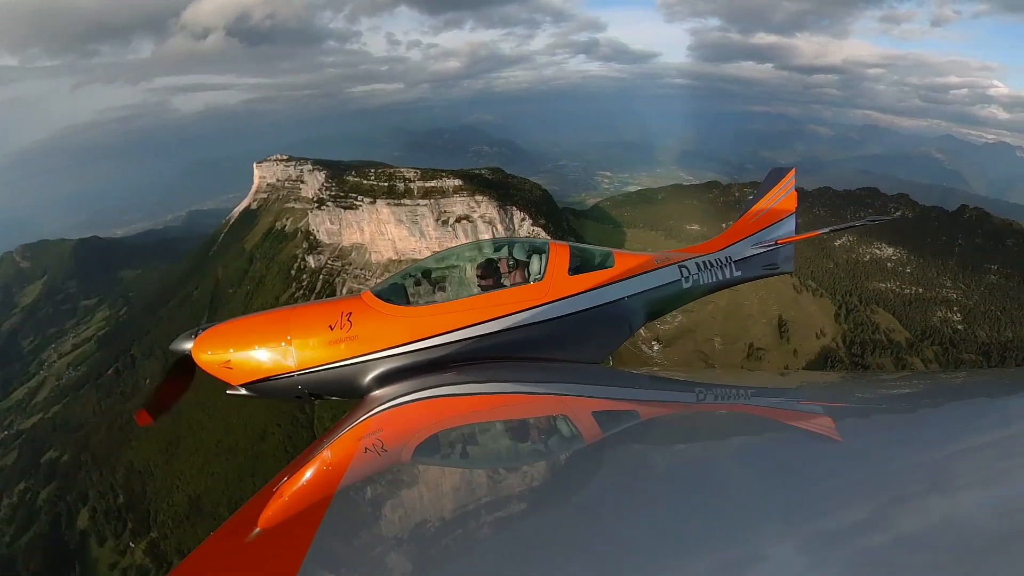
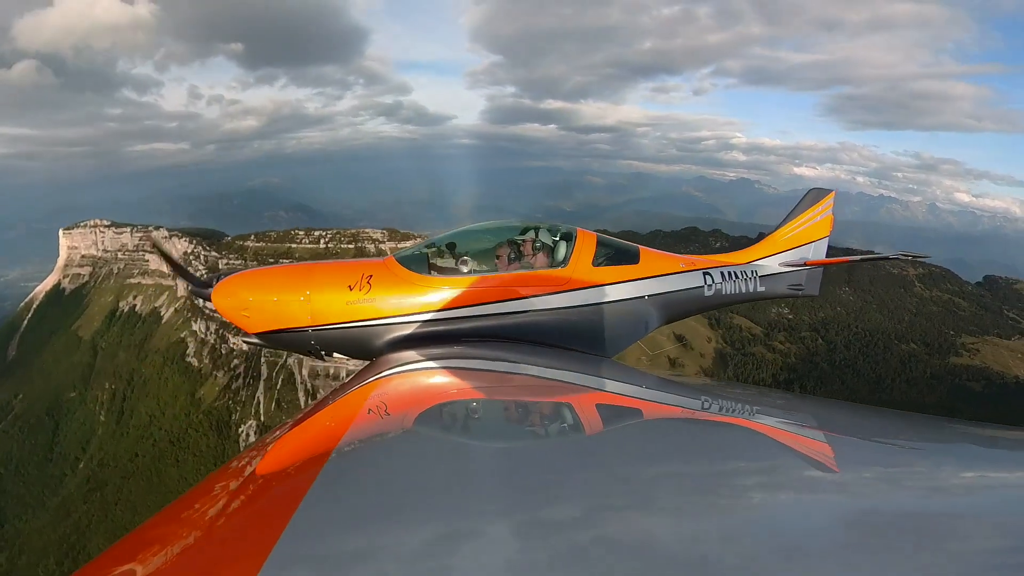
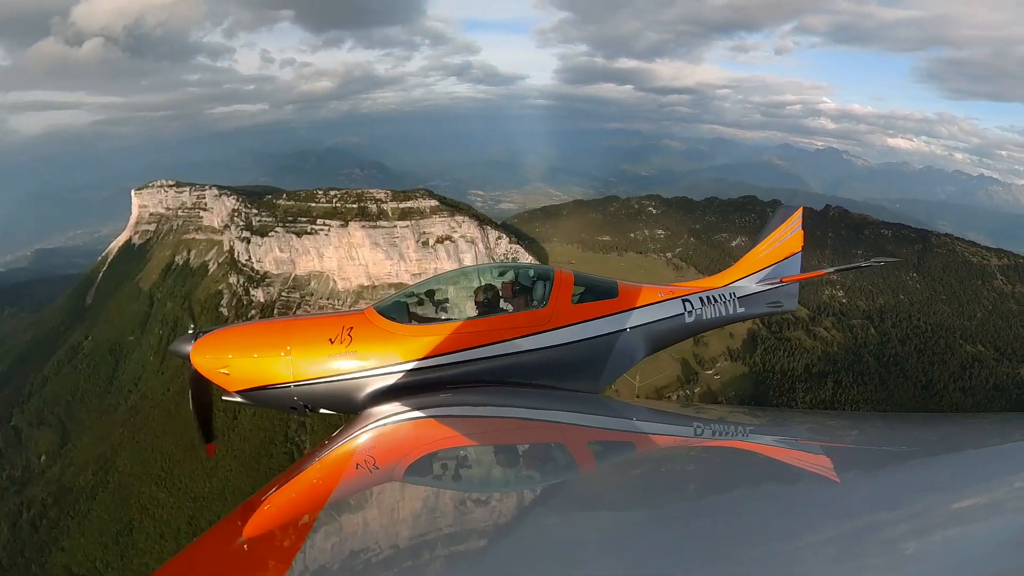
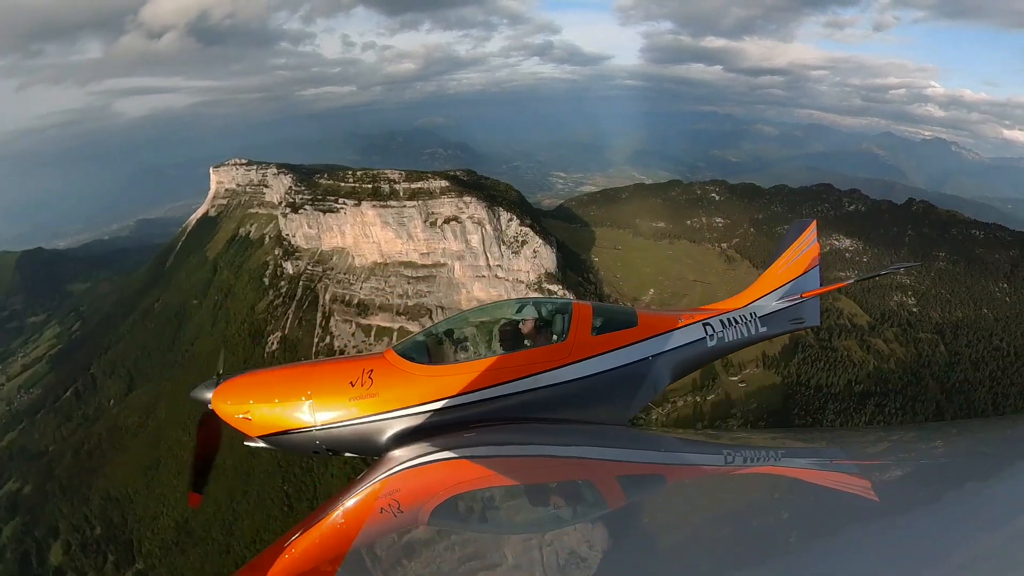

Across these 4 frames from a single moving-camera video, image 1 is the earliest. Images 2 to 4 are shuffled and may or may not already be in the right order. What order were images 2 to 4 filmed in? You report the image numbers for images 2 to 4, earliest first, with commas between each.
4, 3, 2
